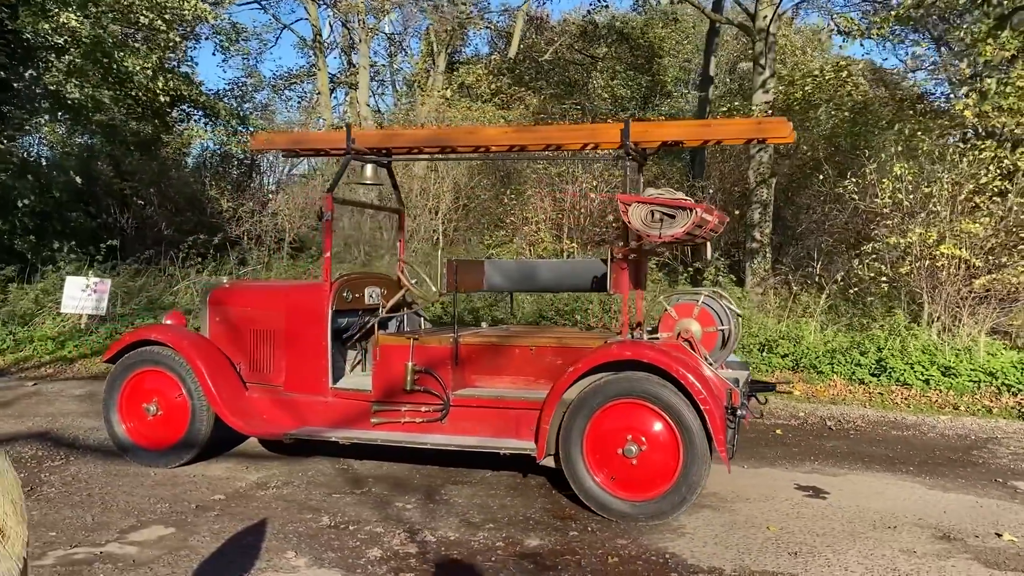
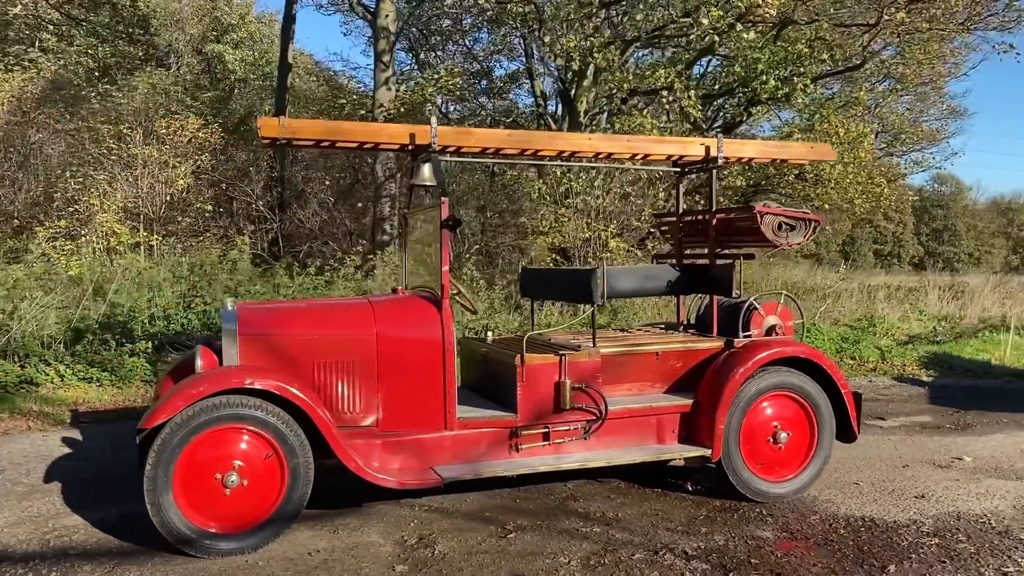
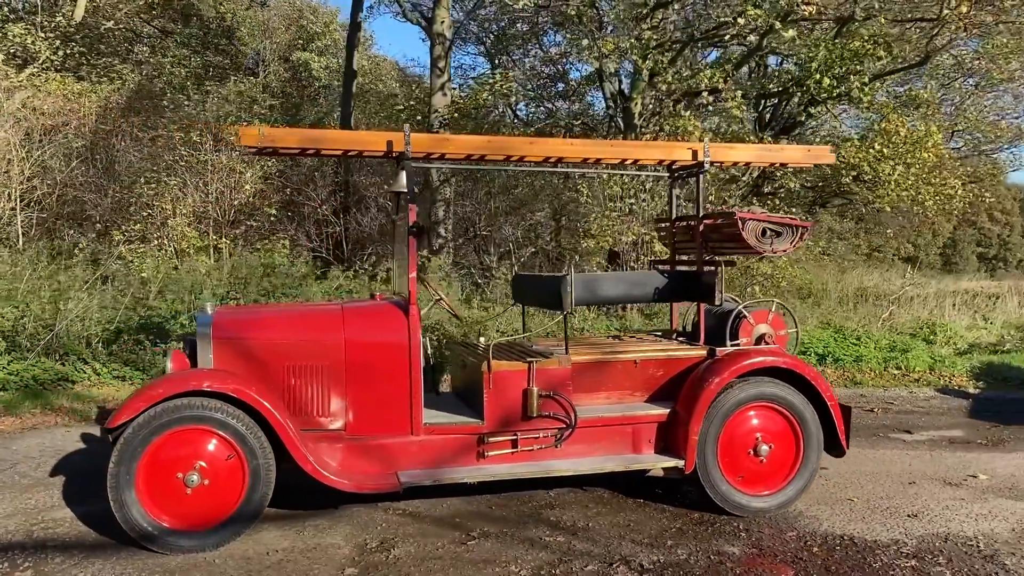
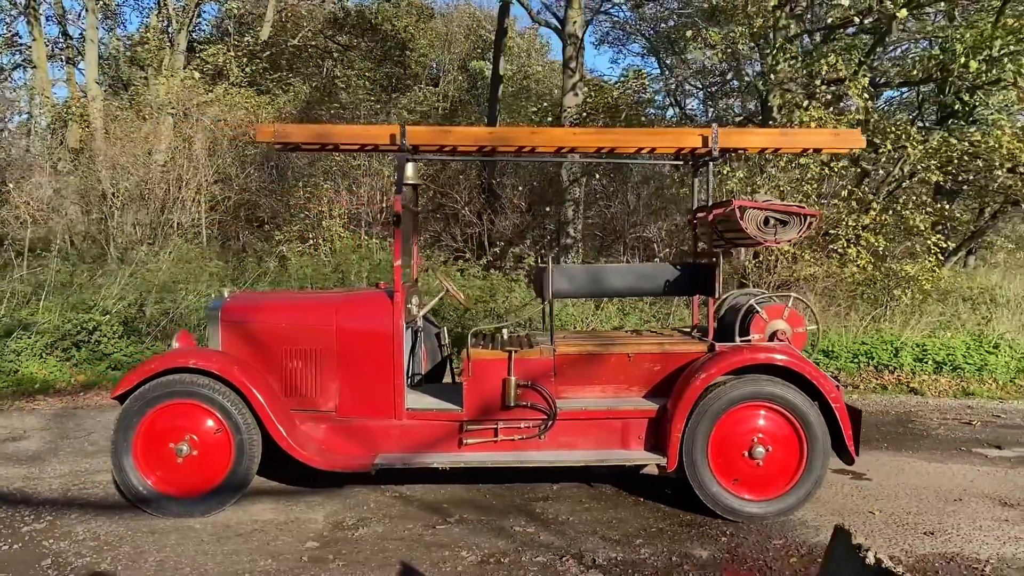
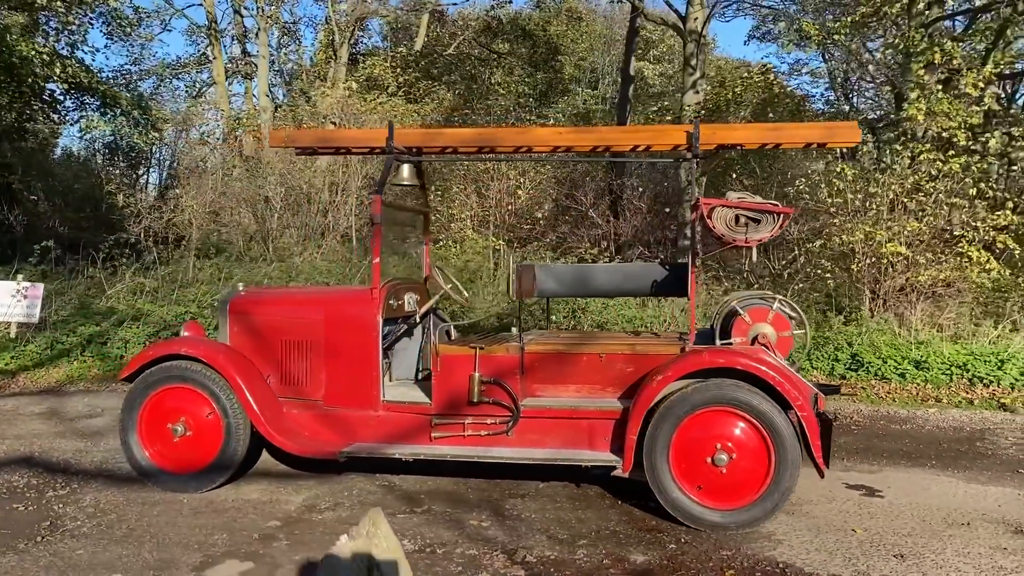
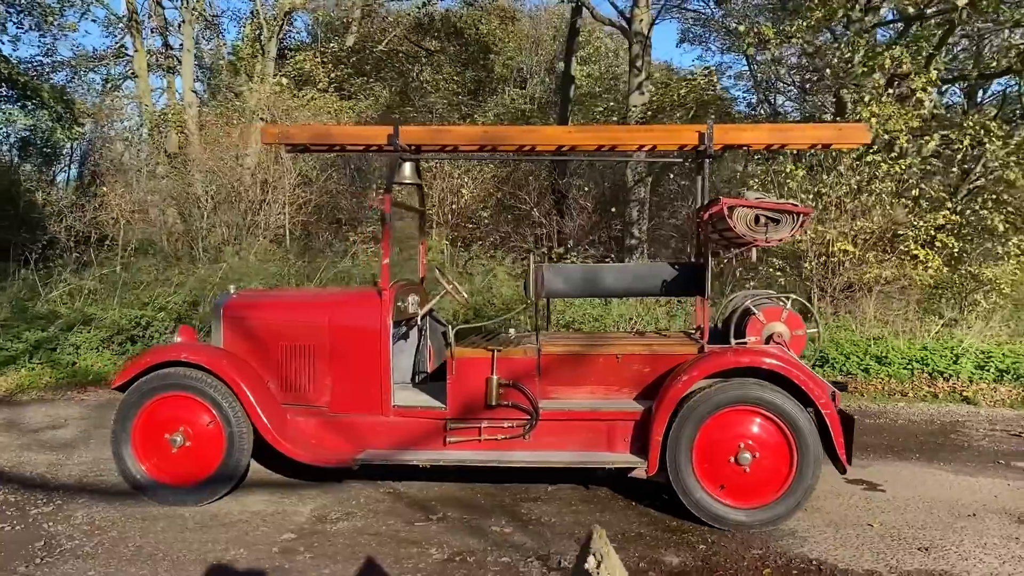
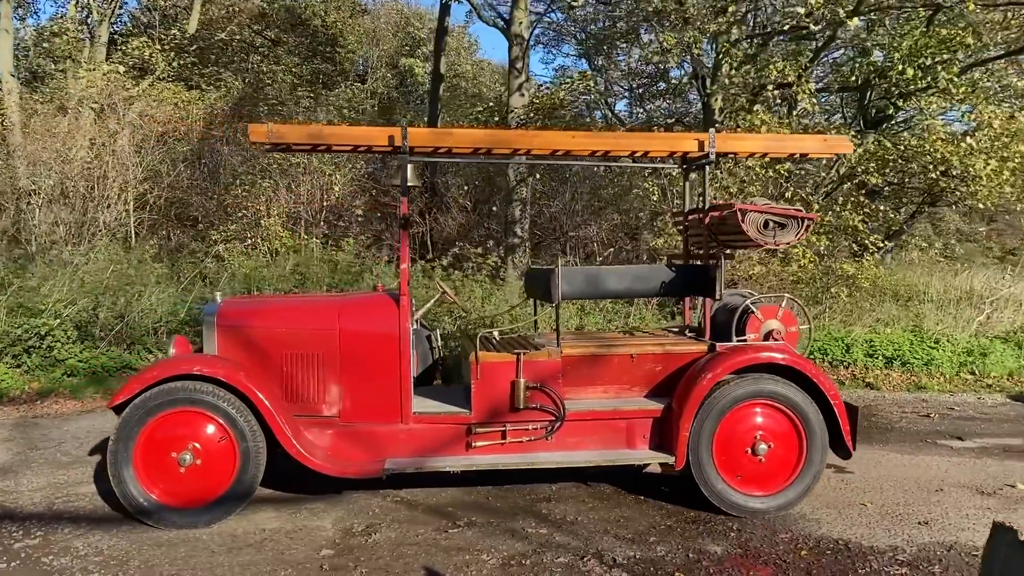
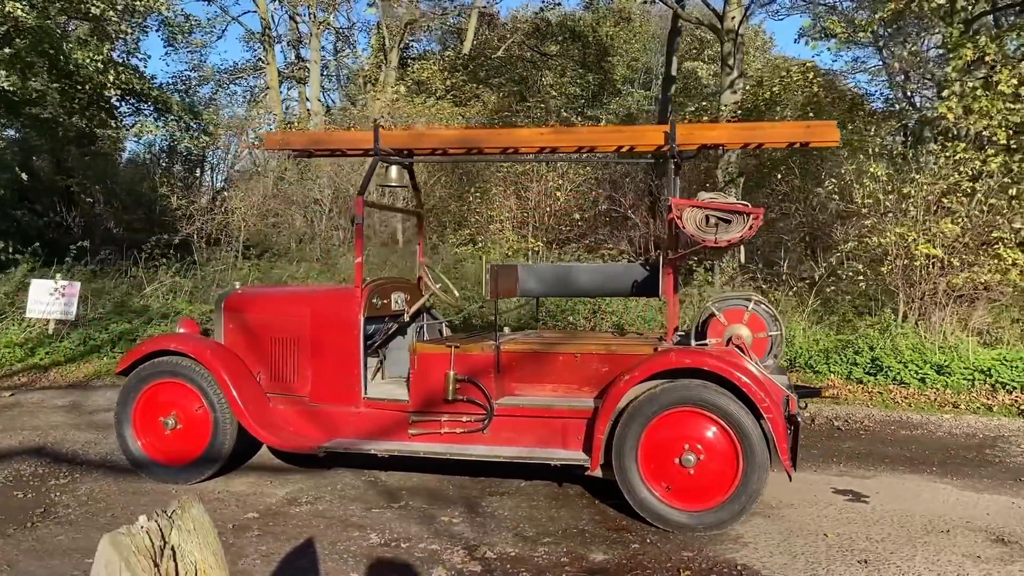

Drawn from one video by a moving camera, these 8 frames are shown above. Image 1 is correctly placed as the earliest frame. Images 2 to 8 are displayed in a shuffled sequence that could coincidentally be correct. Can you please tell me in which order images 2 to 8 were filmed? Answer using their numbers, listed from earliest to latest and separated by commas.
8, 5, 6, 4, 7, 3, 2
